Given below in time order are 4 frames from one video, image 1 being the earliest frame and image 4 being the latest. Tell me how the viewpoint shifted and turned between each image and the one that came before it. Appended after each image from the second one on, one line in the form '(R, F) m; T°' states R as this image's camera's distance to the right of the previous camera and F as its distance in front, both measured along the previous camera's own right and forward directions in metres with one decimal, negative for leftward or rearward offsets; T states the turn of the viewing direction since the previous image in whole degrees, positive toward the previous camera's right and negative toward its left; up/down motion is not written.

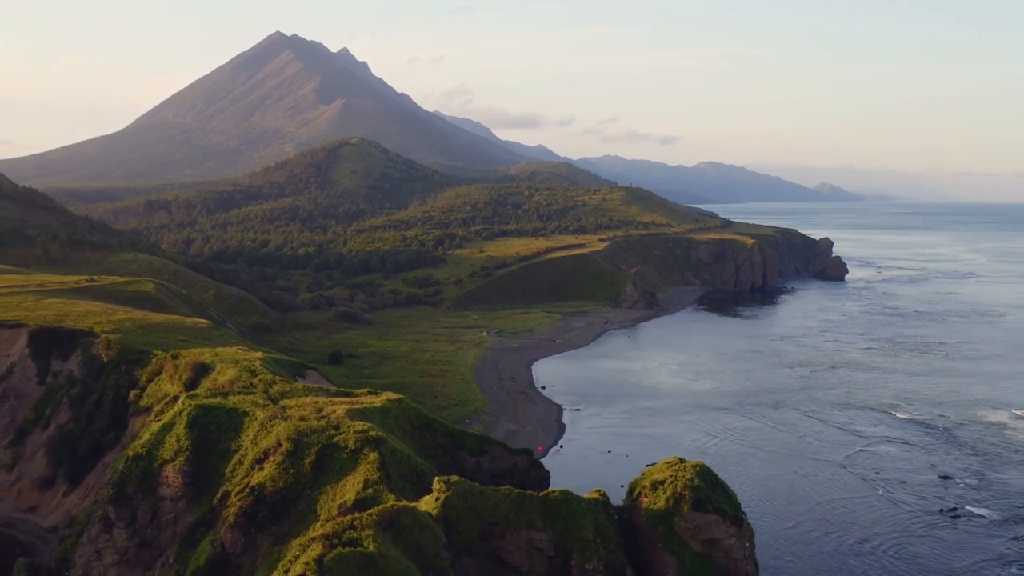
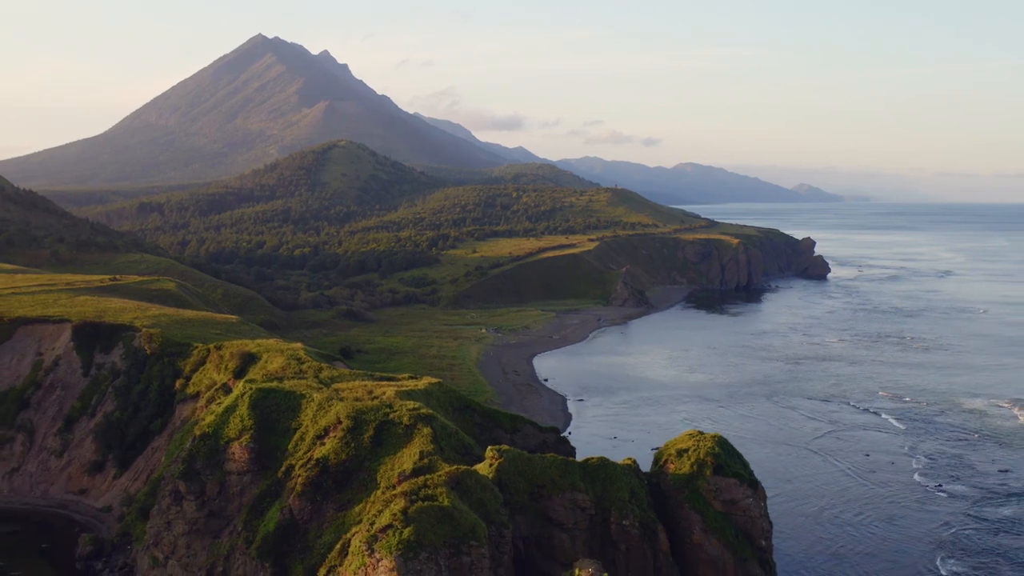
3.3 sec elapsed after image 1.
(-1.9, -2.8) m; +1°
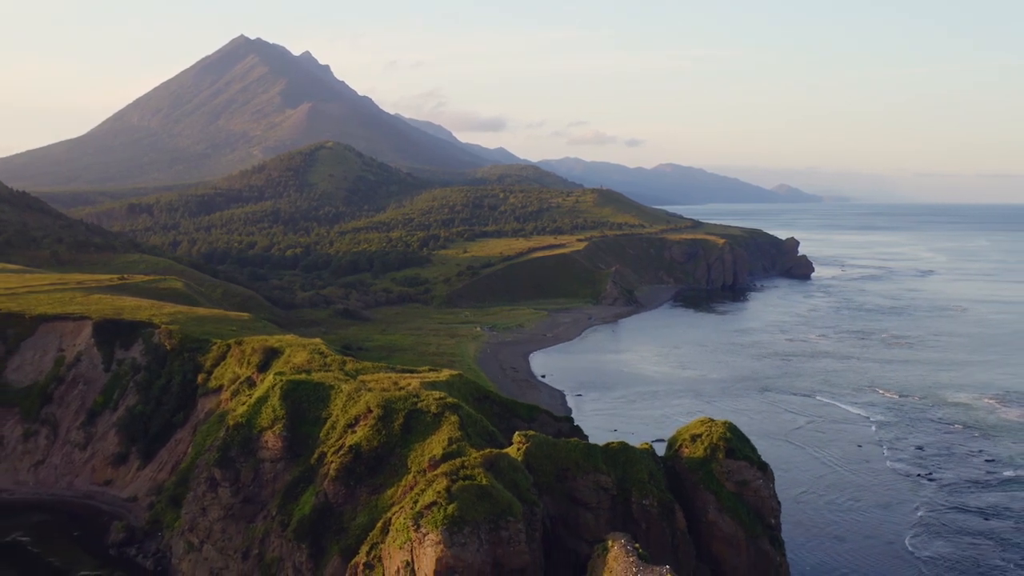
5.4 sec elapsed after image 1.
(-1.4, -1.6) m; +1°
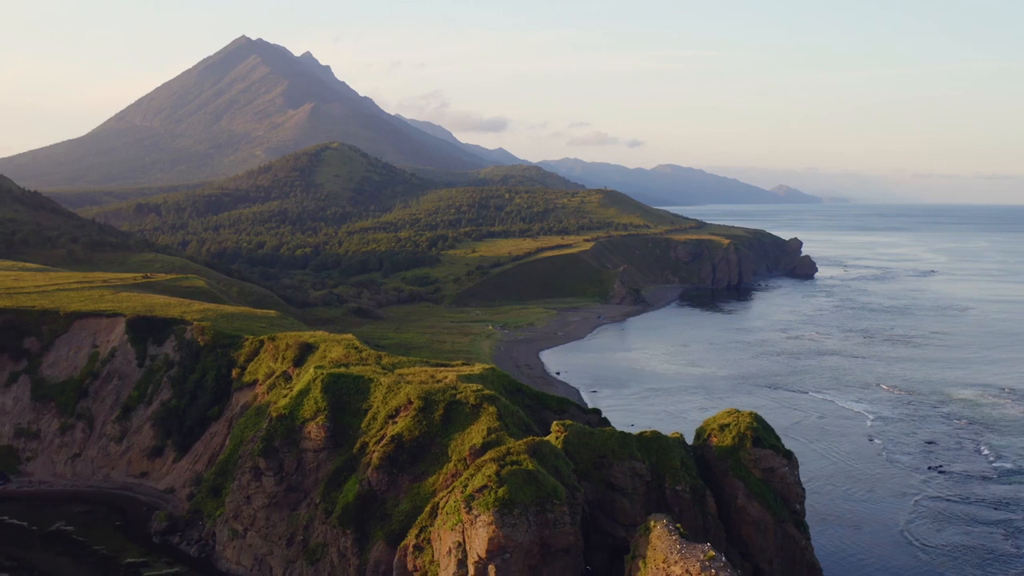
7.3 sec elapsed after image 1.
(-1.3, -1.1) m; 0°
